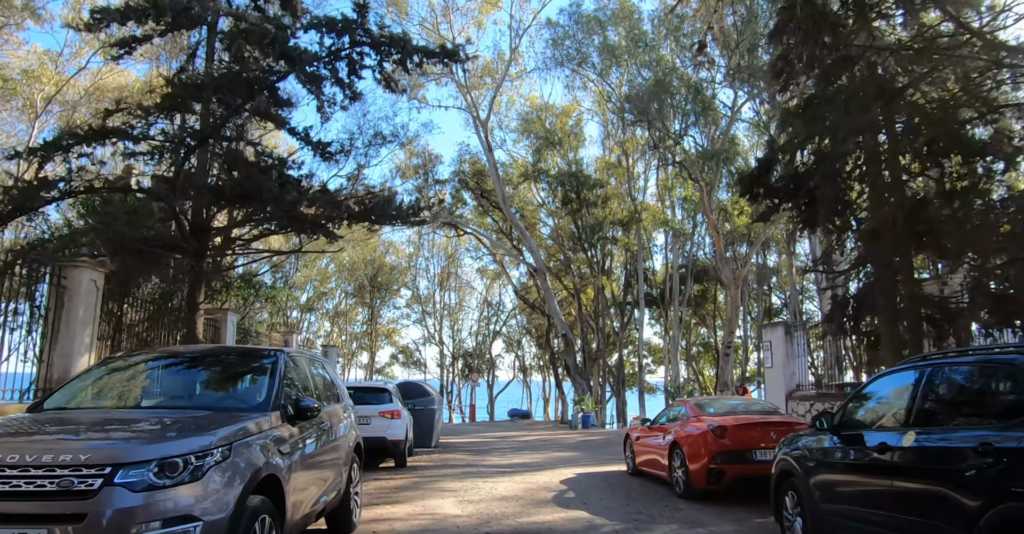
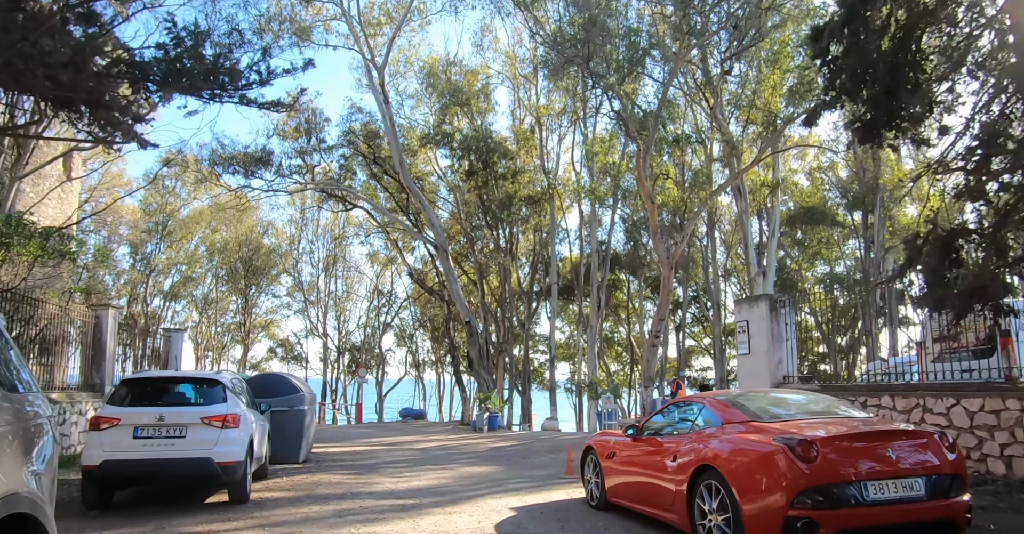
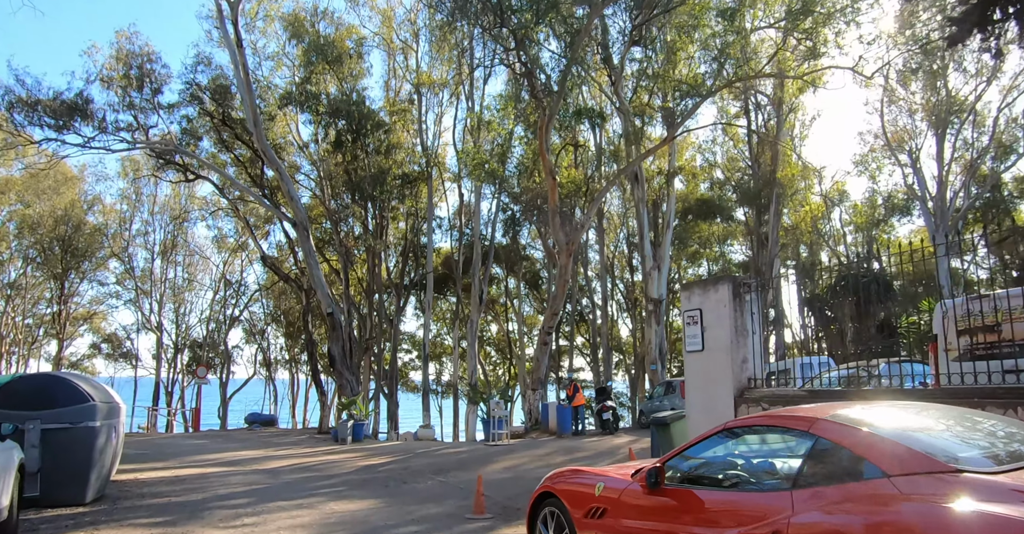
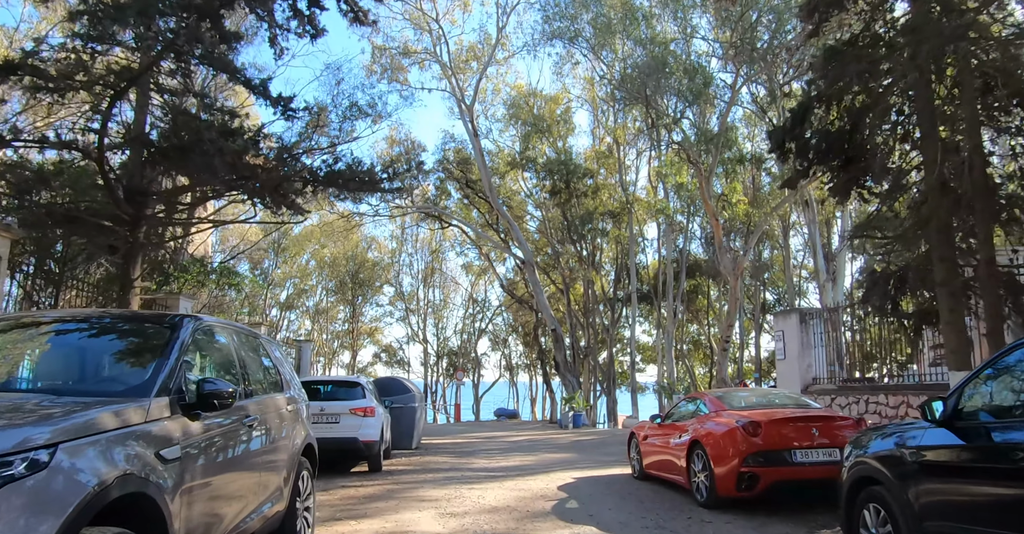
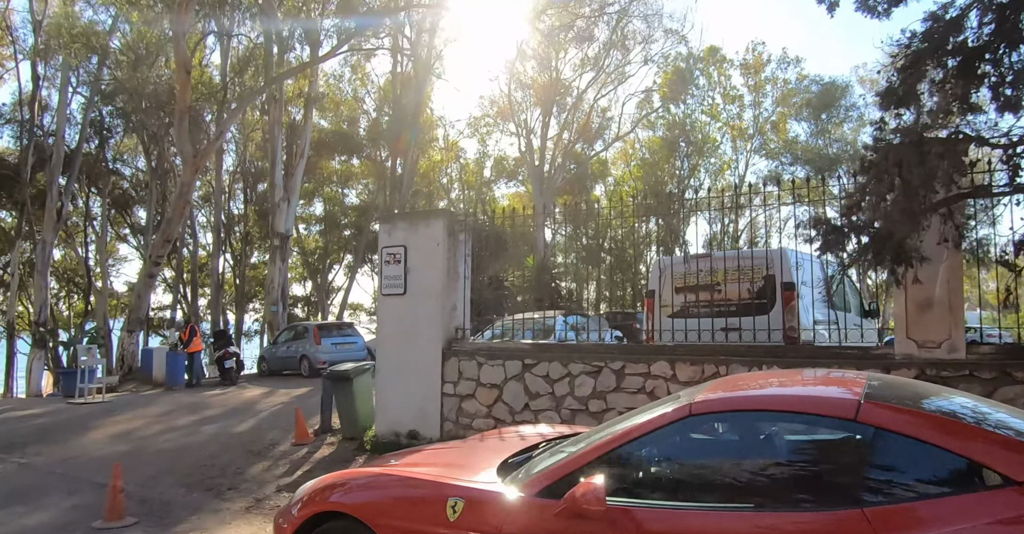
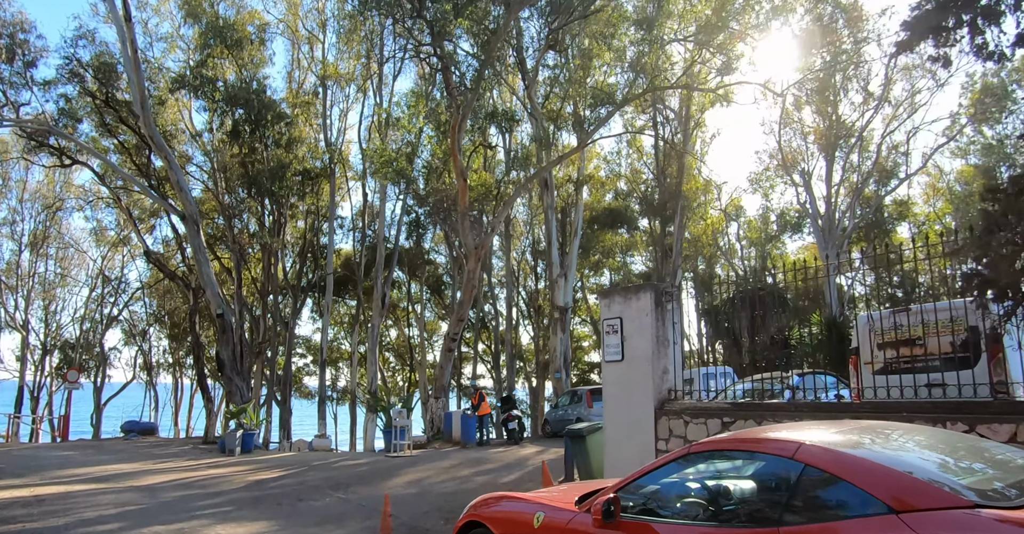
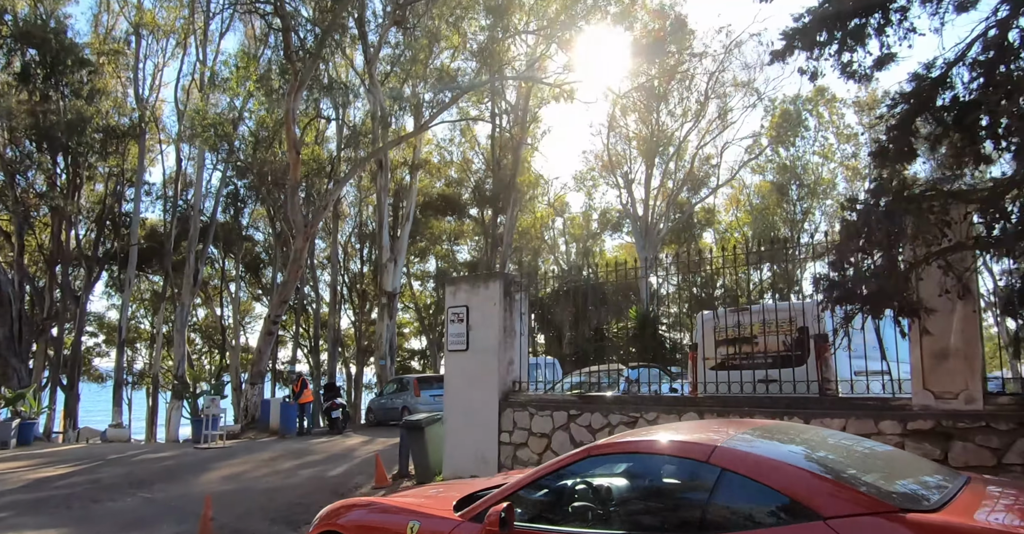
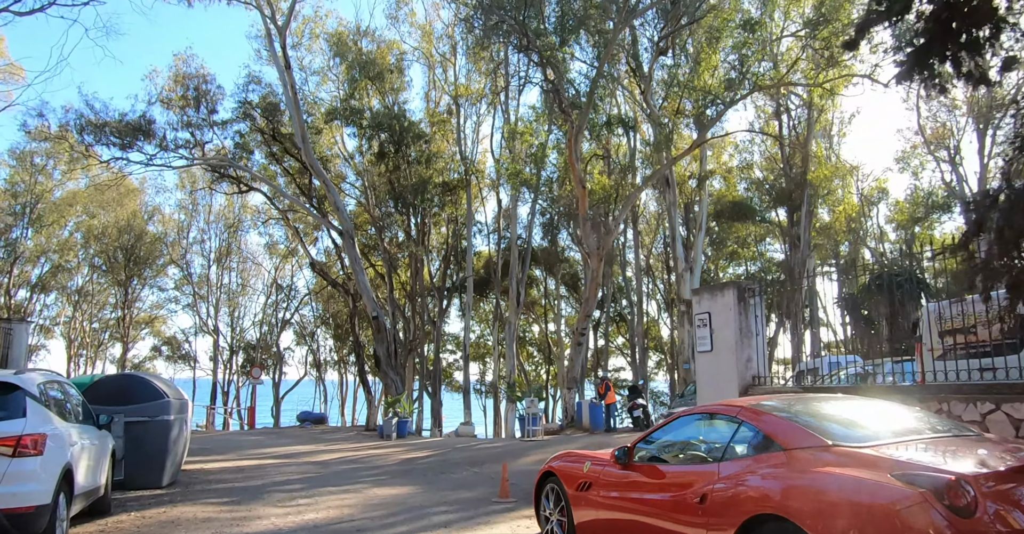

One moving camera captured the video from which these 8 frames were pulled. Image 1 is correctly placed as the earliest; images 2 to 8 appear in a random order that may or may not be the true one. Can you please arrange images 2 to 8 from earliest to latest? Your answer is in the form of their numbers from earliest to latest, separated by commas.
4, 2, 8, 3, 6, 7, 5
